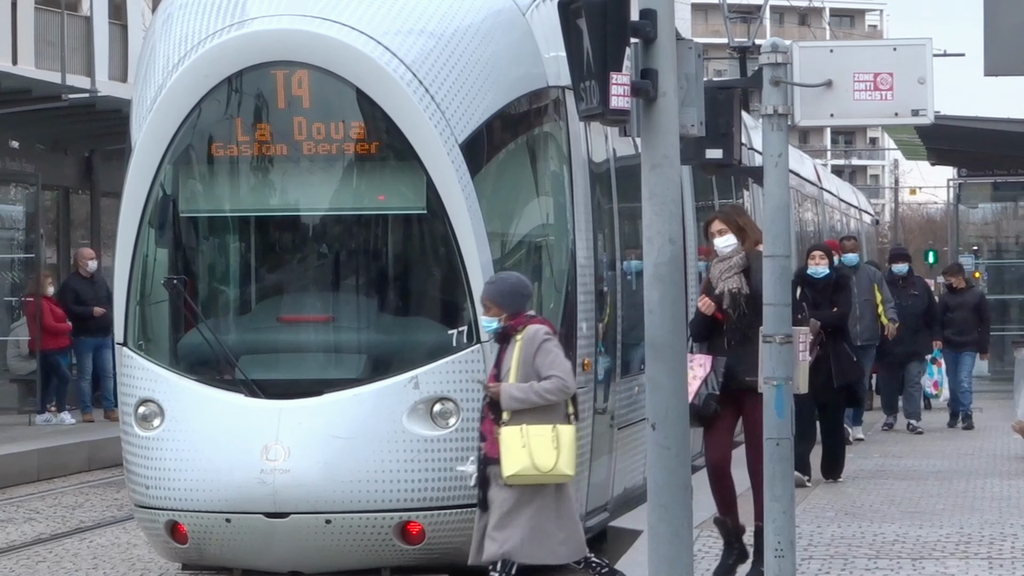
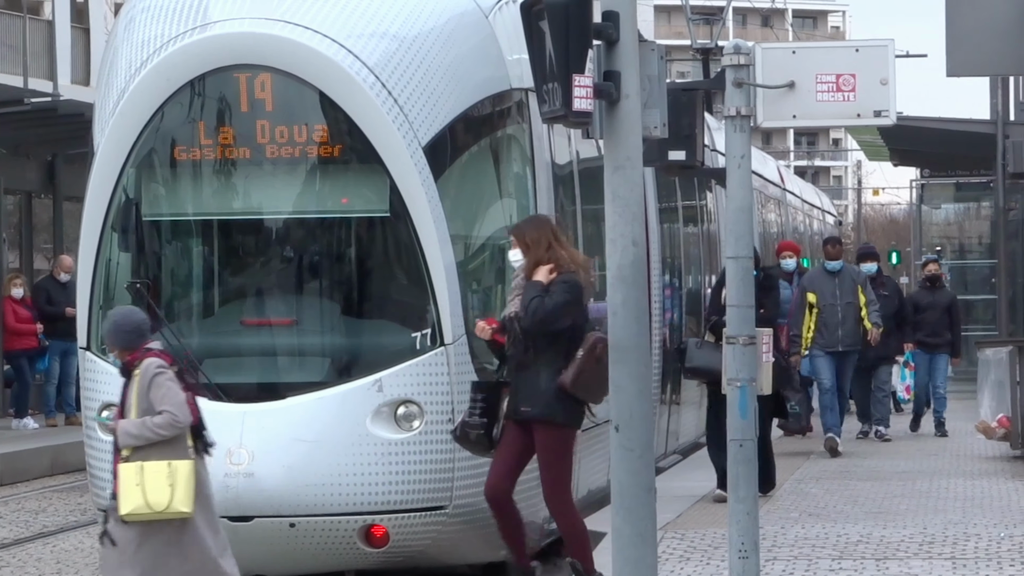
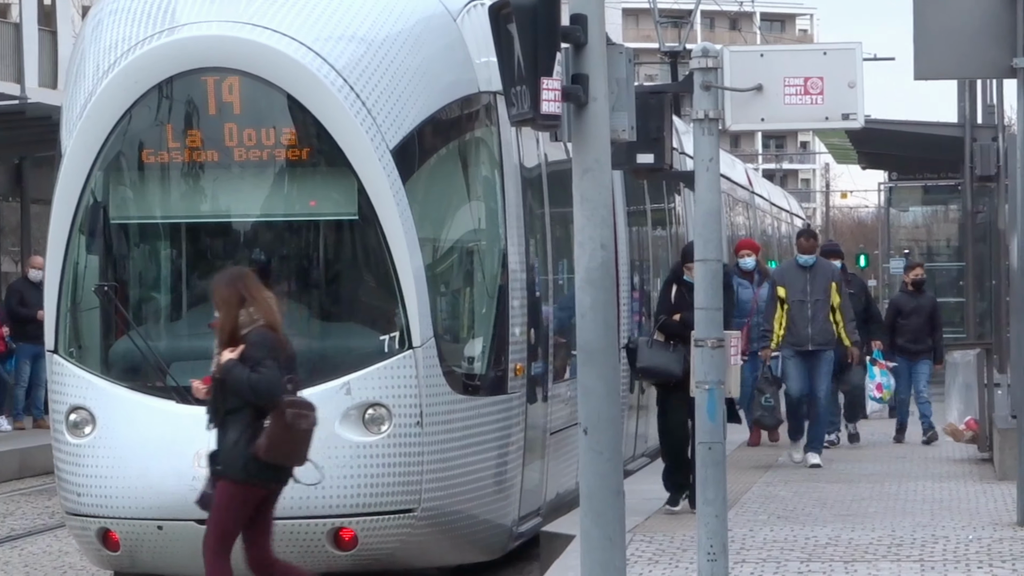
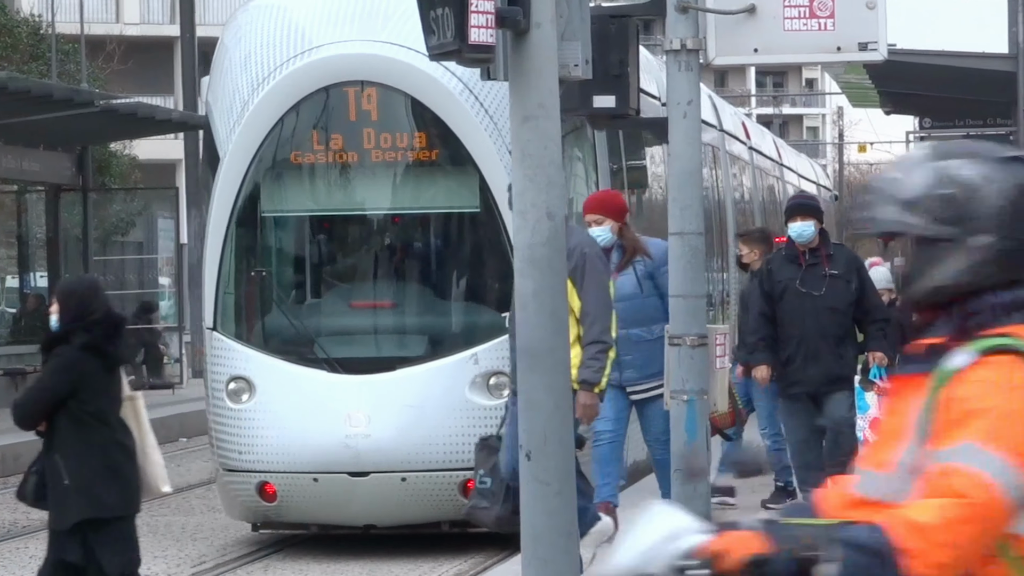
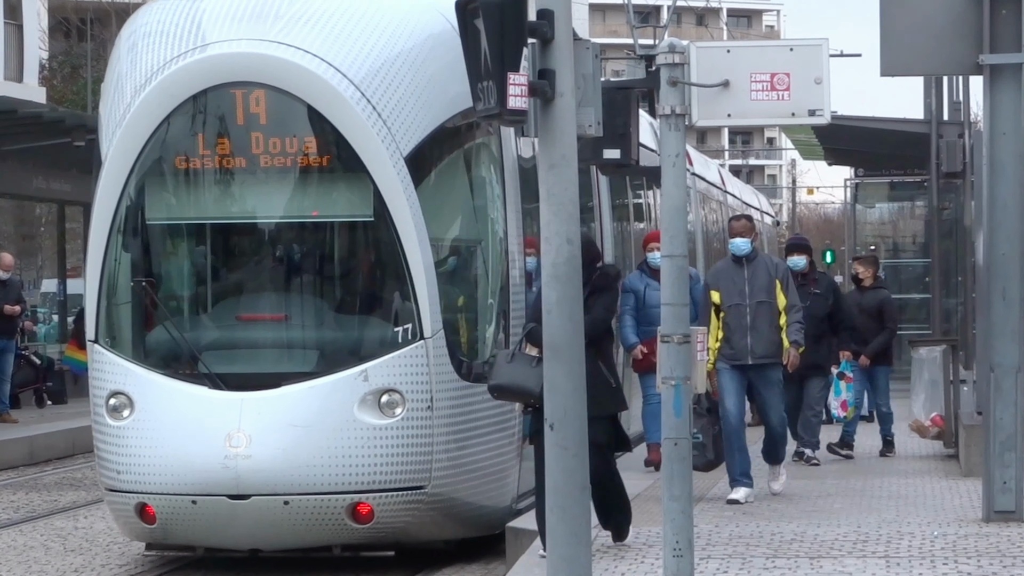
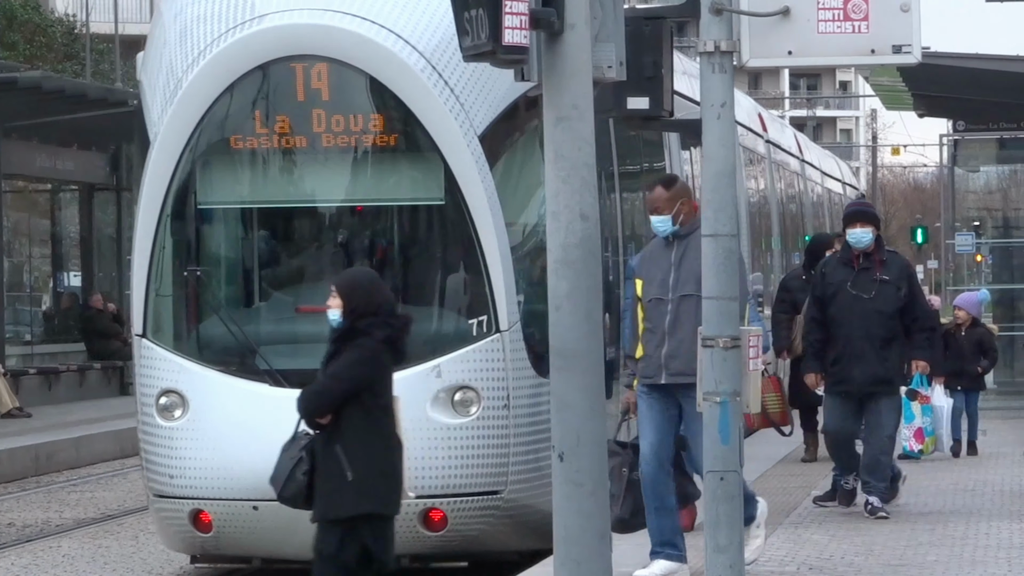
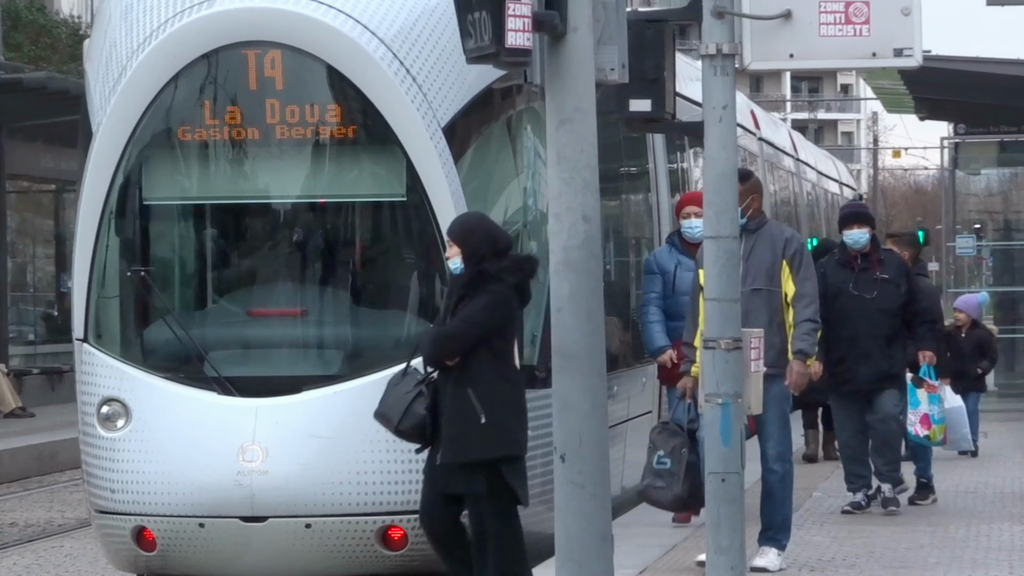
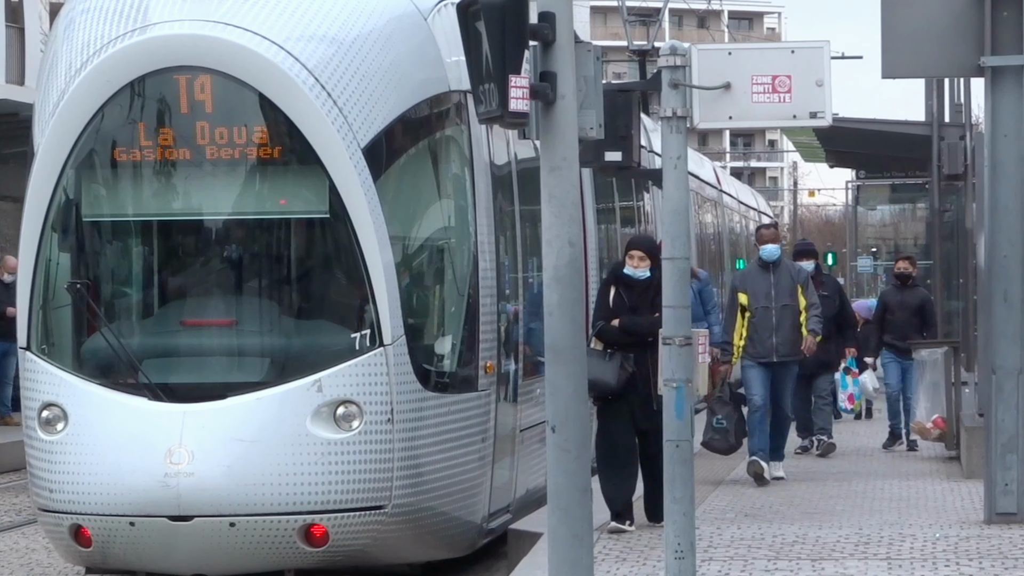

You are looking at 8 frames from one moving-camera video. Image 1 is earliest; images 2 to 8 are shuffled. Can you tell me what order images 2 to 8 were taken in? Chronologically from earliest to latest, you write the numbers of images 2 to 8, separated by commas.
2, 3, 8, 5, 7, 6, 4
